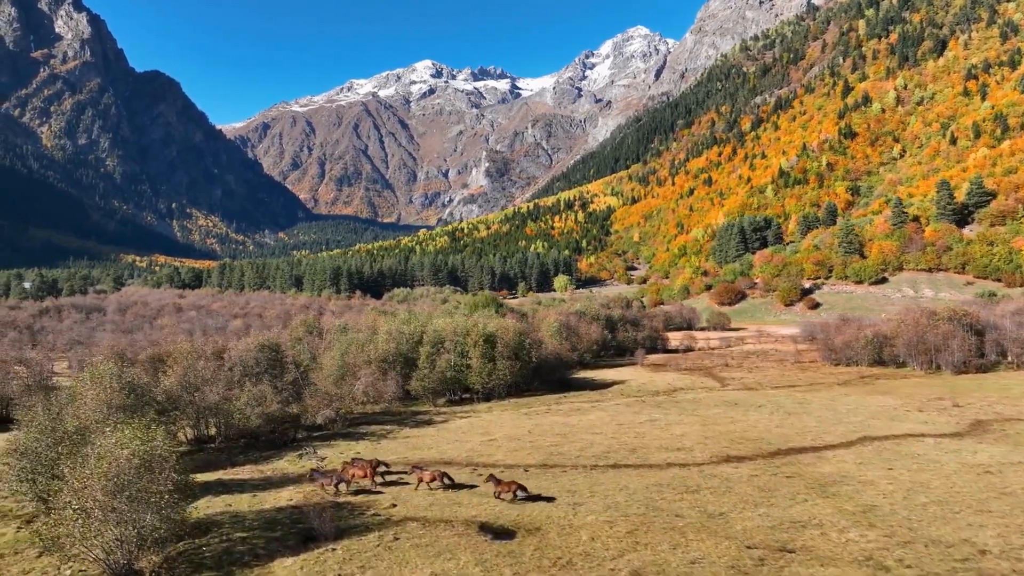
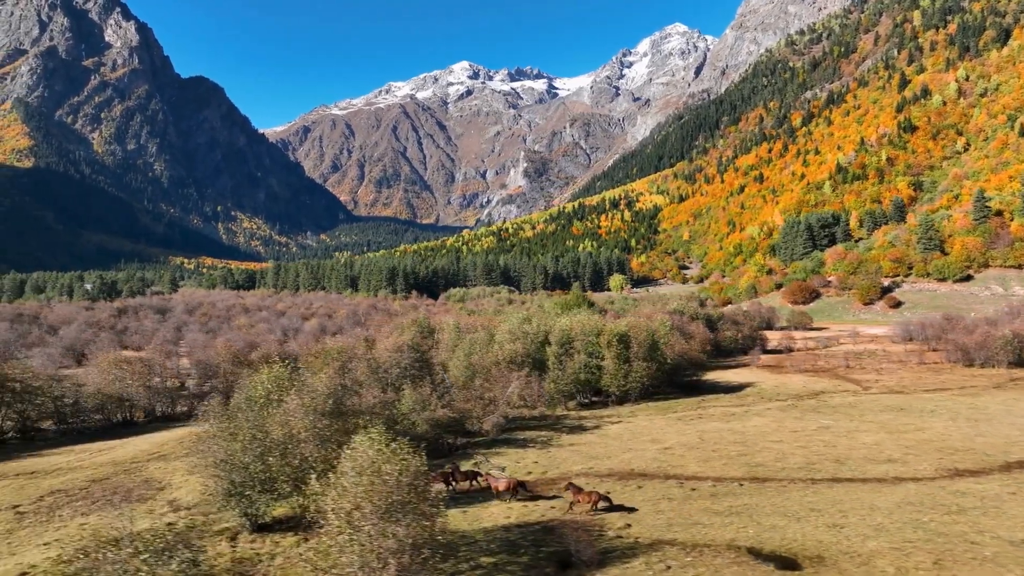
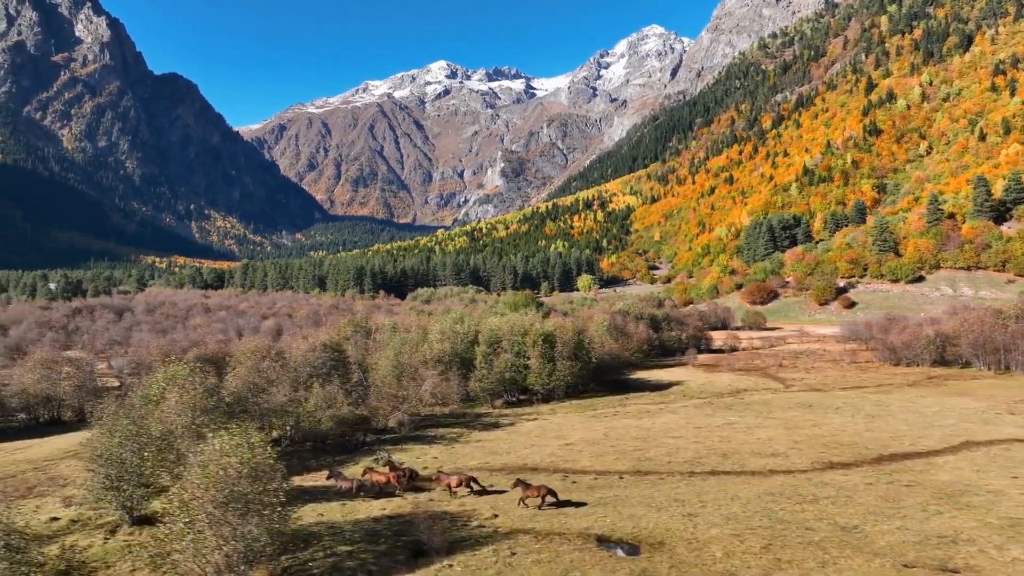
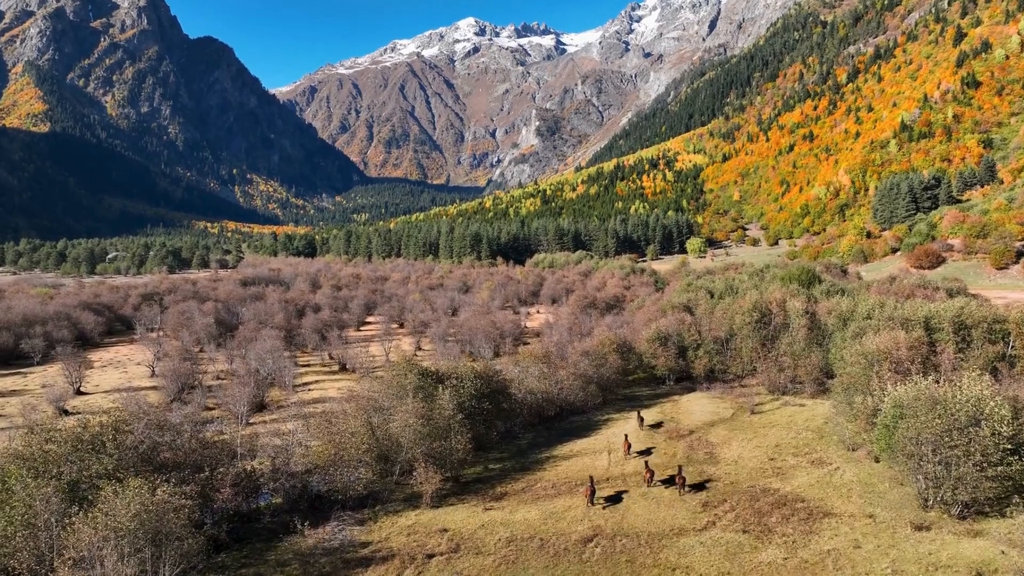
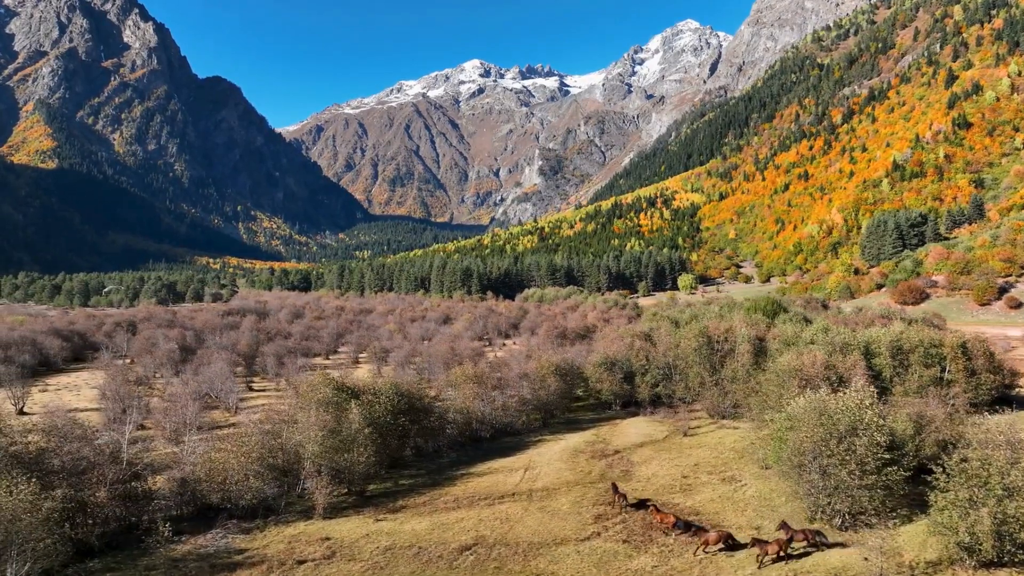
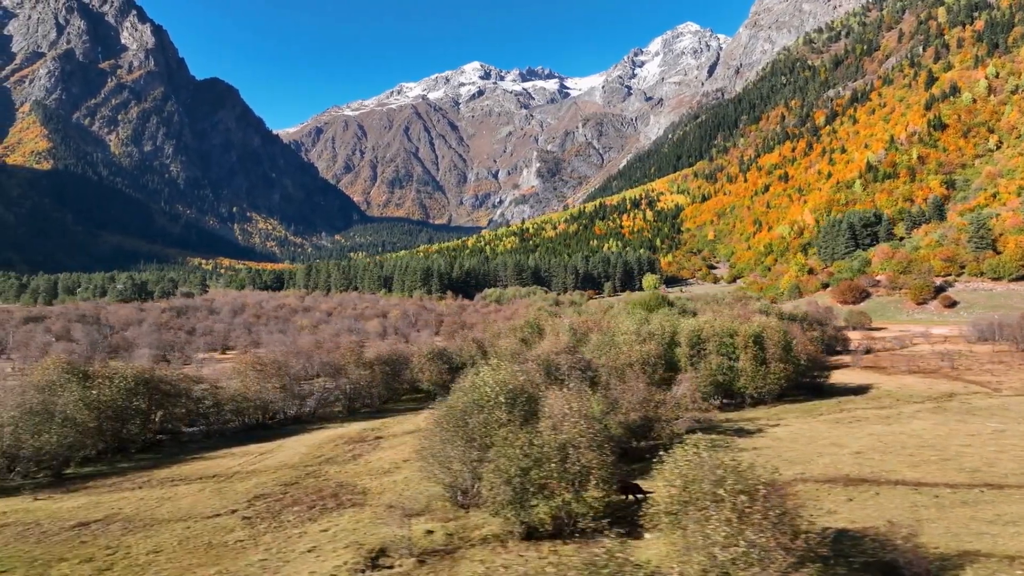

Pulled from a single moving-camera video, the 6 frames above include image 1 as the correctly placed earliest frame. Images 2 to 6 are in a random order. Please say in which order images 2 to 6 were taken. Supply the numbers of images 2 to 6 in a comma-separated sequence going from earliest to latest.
3, 2, 6, 5, 4
